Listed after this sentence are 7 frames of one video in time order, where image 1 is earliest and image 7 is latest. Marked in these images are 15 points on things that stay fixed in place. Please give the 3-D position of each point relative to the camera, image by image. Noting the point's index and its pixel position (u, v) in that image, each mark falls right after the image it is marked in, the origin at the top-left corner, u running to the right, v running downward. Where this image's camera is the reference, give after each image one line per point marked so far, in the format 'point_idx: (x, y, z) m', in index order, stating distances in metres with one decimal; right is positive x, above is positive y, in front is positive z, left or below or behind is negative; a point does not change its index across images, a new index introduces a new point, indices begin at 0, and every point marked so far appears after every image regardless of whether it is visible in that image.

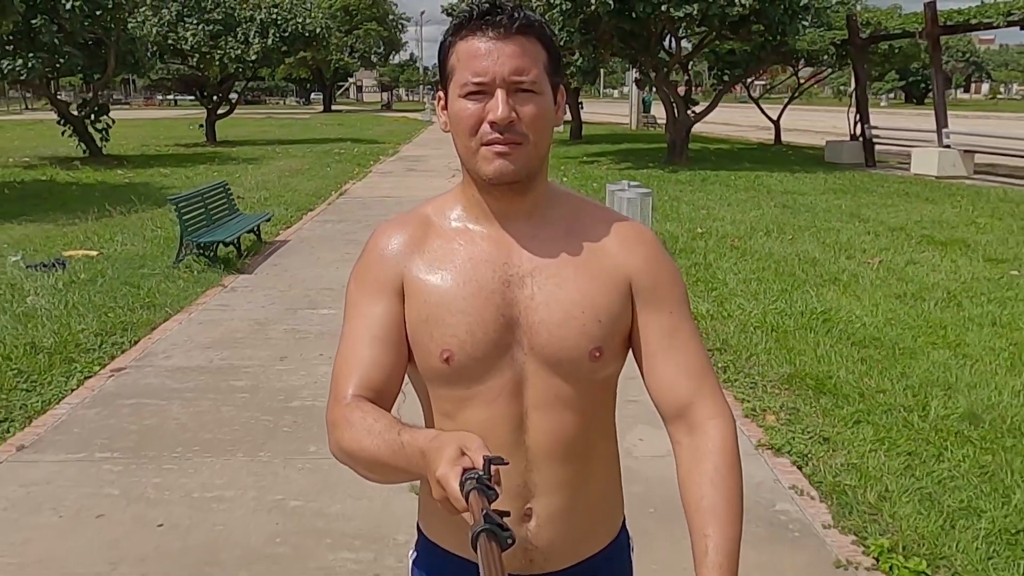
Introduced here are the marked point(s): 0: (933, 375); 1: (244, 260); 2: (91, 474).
0: (+2.1, -0.4, +5.3) m
1: (-2.2, +0.2, +8.8) m
2: (-1.7, -0.7, +4.3) m
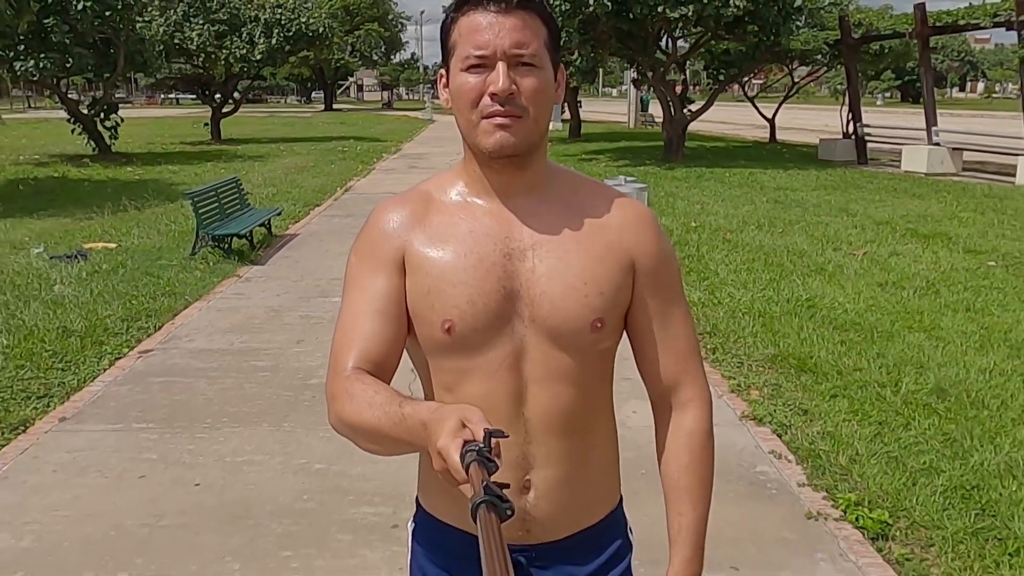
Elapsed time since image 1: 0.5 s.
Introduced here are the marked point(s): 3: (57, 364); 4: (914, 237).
0: (+2.1, -0.3, +5.7) m
1: (-2.2, +0.3, +9.2) m
2: (-1.7, -0.7, +4.7) m
3: (-2.5, -0.4, +5.8) m
4: (+3.4, +0.4, +8.9) m
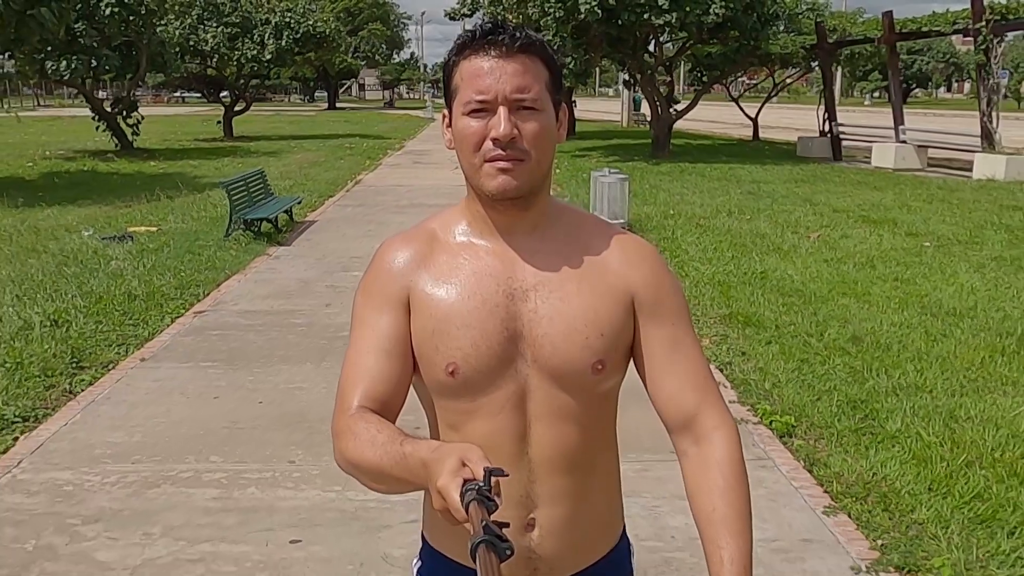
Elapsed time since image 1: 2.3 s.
0: (+2.1, -0.2, +6.8) m
1: (-2.2, +0.5, +10.4) m
2: (-1.7, -0.5, +5.8) m
3: (-2.5, -0.2, +7.0) m
4: (+3.4, +0.6, +10.1) m
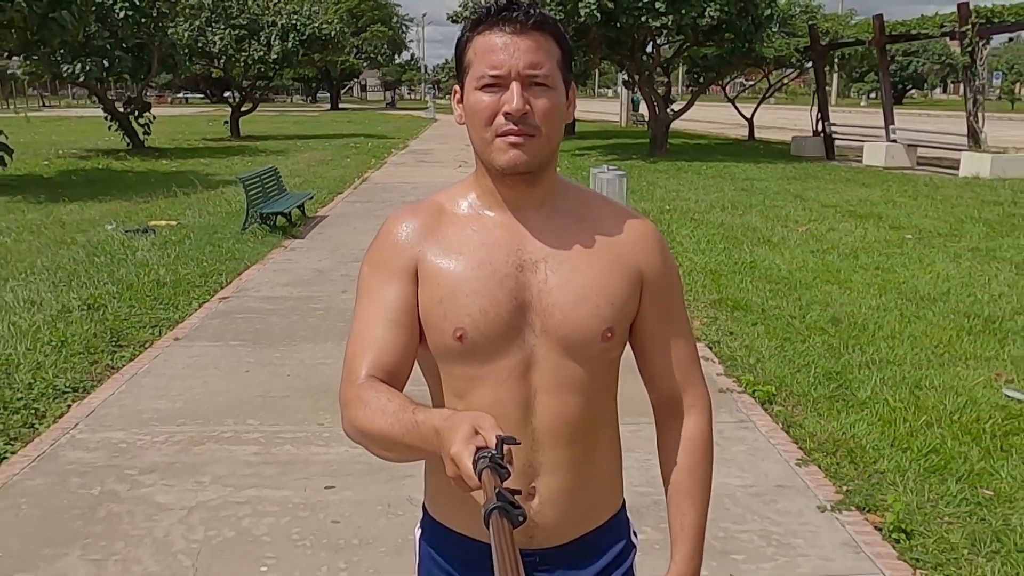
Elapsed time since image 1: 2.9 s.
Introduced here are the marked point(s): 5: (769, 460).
0: (+2.1, -0.1, +7.3) m
1: (-2.2, +0.6, +10.9) m
2: (-1.7, -0.4, +6.3) m
3: (-2.5, -0.1, +7.5) m
4: (+3.4, +0.7, +10.6) m
5: (+1.1, -0.7, +4.5) m
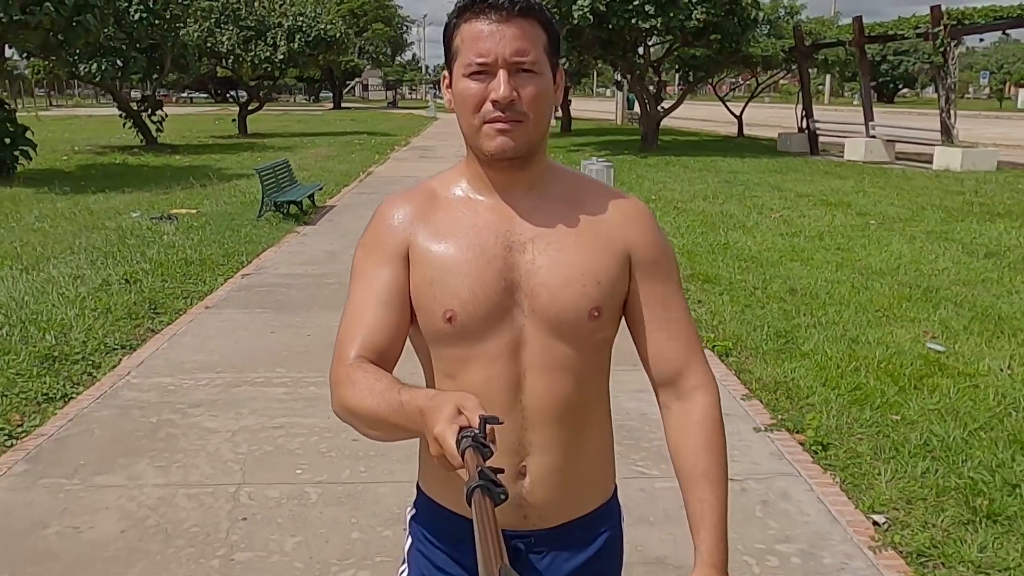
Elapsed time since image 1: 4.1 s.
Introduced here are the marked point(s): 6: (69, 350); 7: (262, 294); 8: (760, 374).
0: (+2.0, +0.1, +8.1) m
1: (-2.2, +0.8, +11.7) m
2: (-1.7, -0.2, +7.2) m
3: (-2.5, +0.1, +8.3) m
4: (+3.3, +0.9, +11.4) m
5: (+1.0, -0.5, +5.3) m
6: (-2.6, -0.4, +6.3) m
7: (-1.8, 0.0, +7.9) m
8: (+1.3, -0.5, +5.6) m
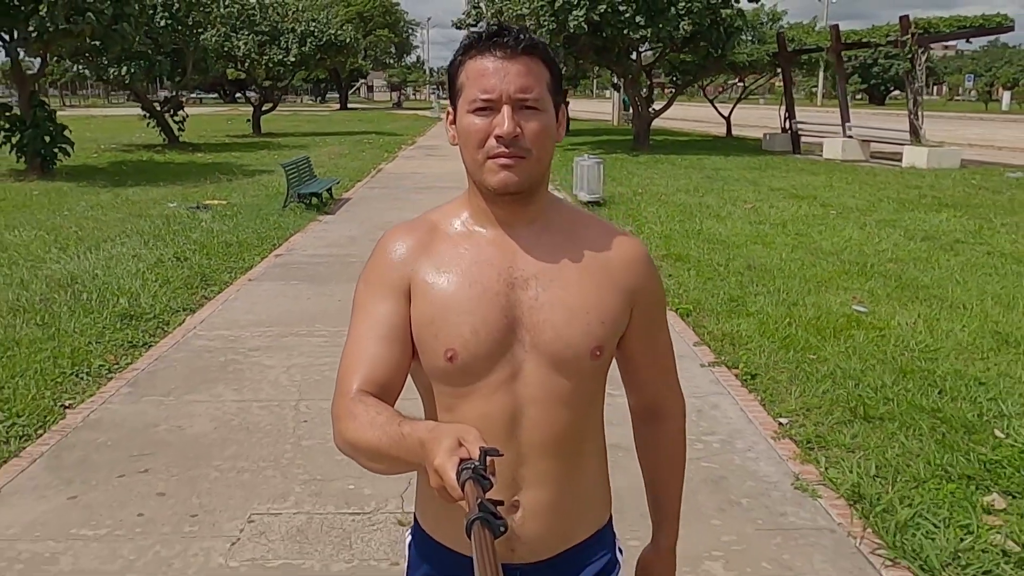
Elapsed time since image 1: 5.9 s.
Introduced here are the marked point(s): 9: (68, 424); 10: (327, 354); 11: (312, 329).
0: (+2.0, +0.3, +9.4) m
1: (-2.2, +1.0, +13.0) m
2: (-1.7, 0.0, +8.4) m
3: (-2.5, +0.3, +9.6) m
4: (+3.3, +1.1, +12.7) m
5: (+1.0, -0.3, +6.6) m
6: (-2.6, -0.2, +7.5) m
7: (-1.9, +0.2, +9.2) m
8: (+1.3, -0.3, +6.9) m
9: (-2.2, -0.7, +5.2) m
10: (-1.1, -0.4, +6.4) m
11: (-1.4, -0.3, +7.1) m
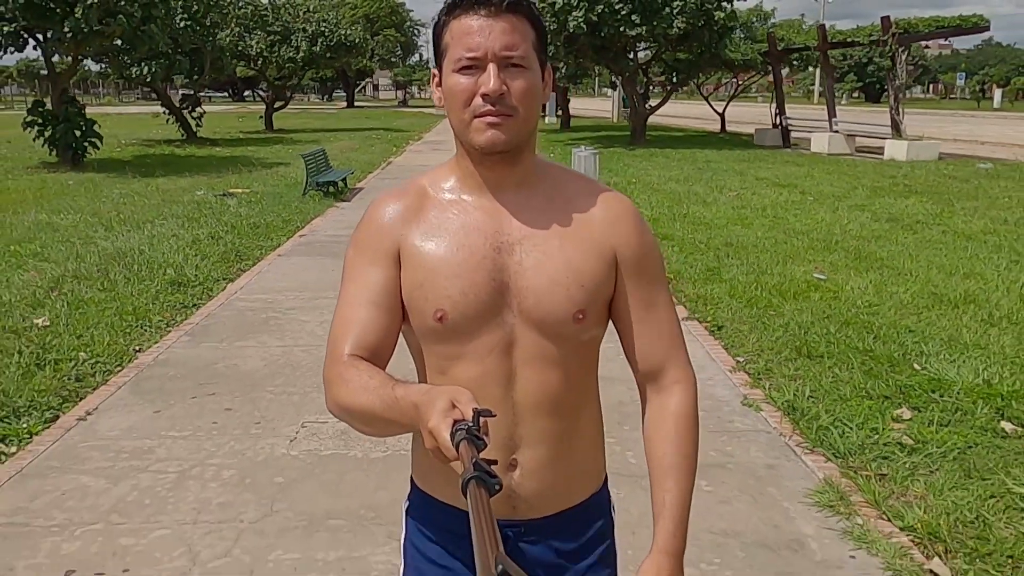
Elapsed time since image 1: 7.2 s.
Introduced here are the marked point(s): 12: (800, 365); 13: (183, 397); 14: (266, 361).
0: (+2.1, +0.5, +10.4) m
1: (-2.2, +1.2, +14.0) m
2: (-1.7, +0.2, +9.4) m
3: (-2.5, +0.5, +10.6) m
4: (+3.4, +1.3, +13.7) m
5: (+1.0, -0.1, +7.6) m
6: (-2.6, +0.1, +8.5) m
7: (-1.8, +0.4, +10.2) m
8: (+1.3, 0.0, +7.8) m
9: (-2.2, -0.4, +6.2) m
10: (-1.1, -0.2, +7.4) m
11: (-1.3, 0.0, +8.1) m
12: (+1.6, -0.4, +5.9) m
13: (-1.7, -0.6, +5.5) m
14: (-1.4, -0.4, +6.2) m
